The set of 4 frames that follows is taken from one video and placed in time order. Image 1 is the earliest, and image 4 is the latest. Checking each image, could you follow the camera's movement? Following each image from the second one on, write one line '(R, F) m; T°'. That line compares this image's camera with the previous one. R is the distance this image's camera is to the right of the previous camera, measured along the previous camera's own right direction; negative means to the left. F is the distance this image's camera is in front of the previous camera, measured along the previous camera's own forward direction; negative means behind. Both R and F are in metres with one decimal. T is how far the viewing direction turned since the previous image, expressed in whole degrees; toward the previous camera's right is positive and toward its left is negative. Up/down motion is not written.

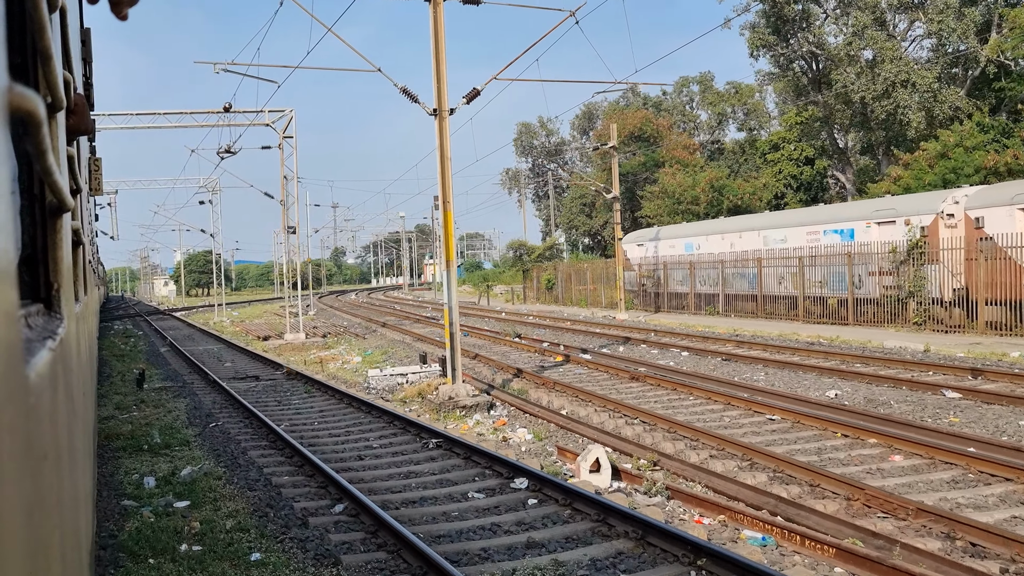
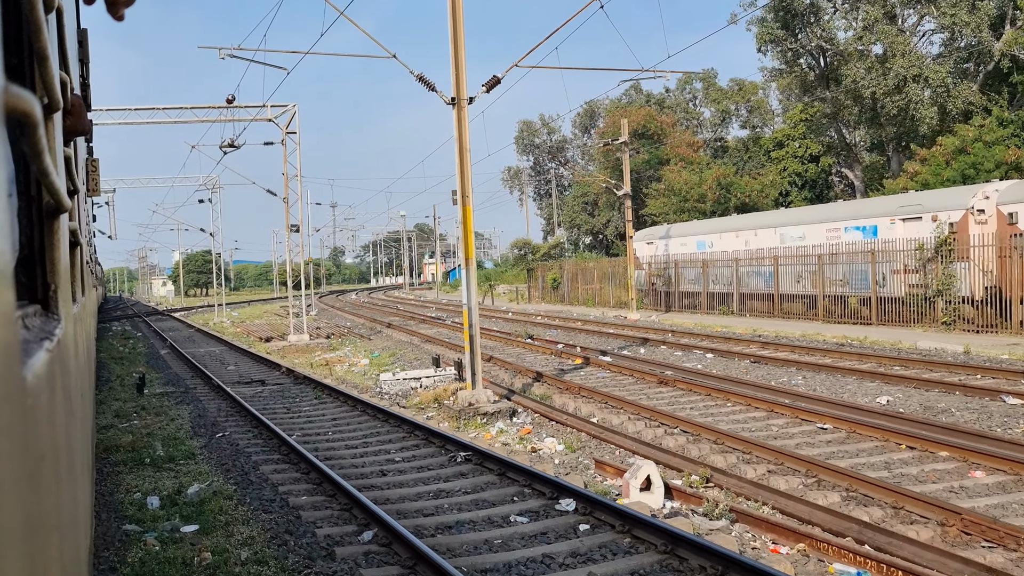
(-0.3, +0.7) m; 0°
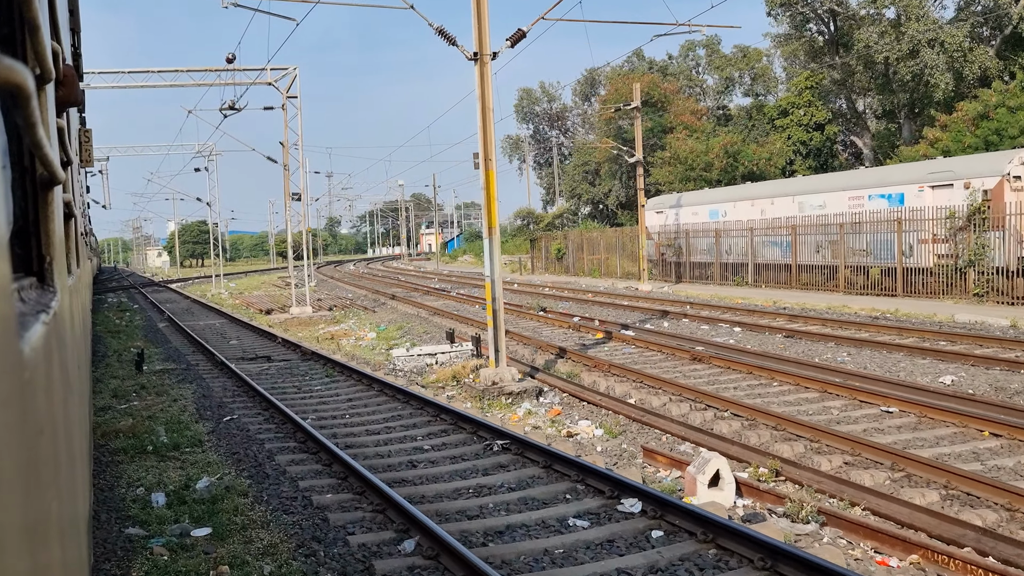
(-0.3, +0.8) m; 0°
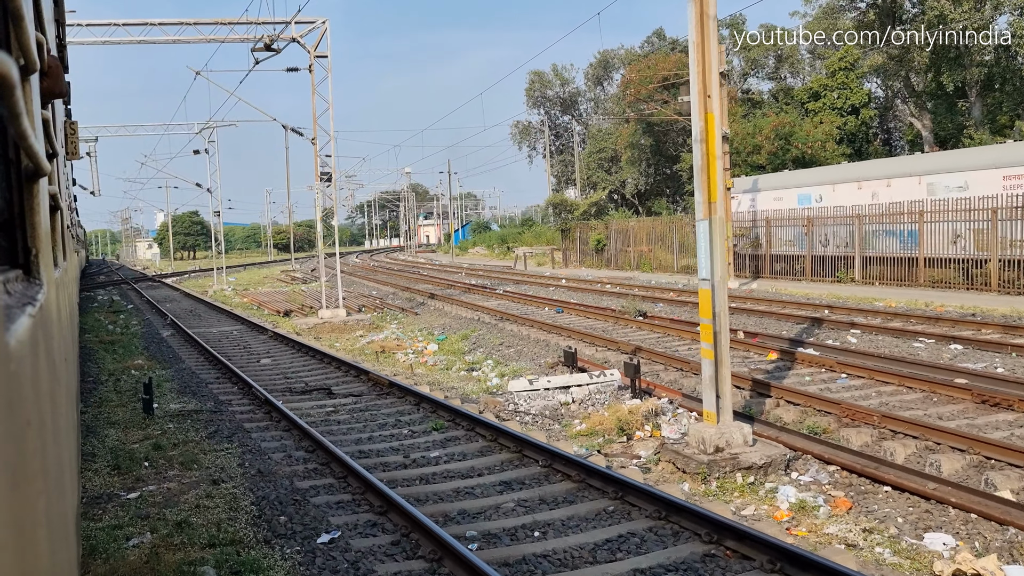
(-1.7, +3.7) m; +1°
